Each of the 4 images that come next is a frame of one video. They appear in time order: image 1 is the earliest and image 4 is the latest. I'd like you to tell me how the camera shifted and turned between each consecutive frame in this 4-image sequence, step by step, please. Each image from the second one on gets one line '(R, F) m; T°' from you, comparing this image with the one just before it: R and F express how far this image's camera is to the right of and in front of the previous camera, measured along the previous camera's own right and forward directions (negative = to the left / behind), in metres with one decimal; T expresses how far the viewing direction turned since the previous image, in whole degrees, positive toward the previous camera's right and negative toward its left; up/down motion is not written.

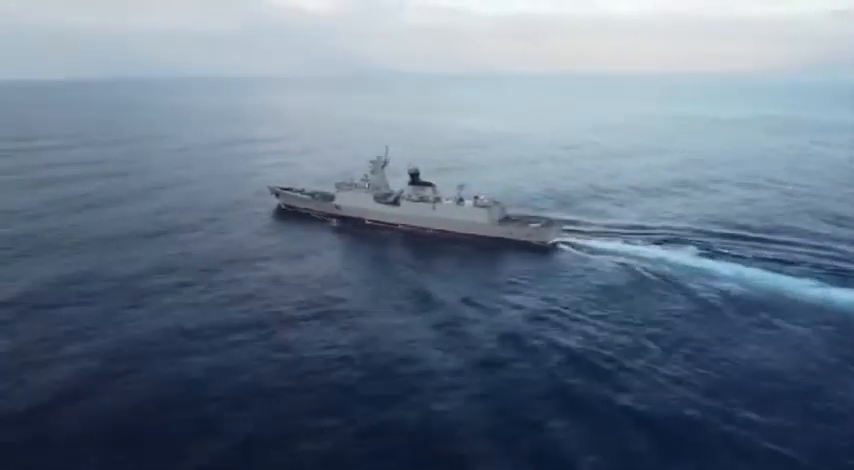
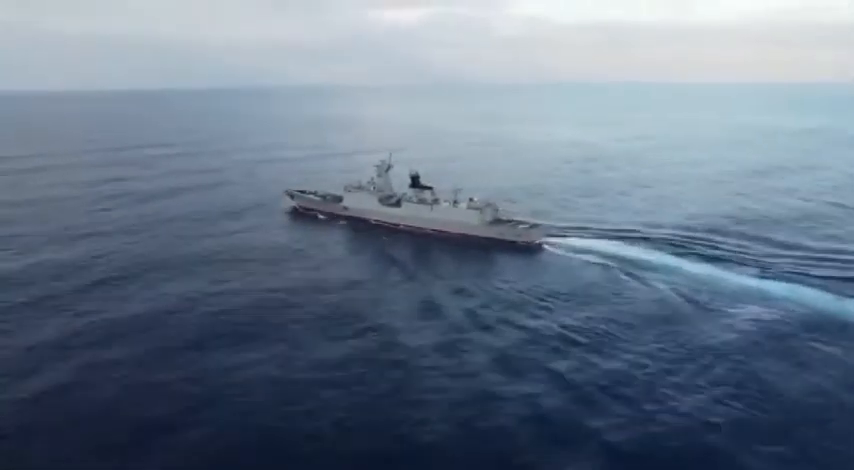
(+3.0, -2.3) m; -4°
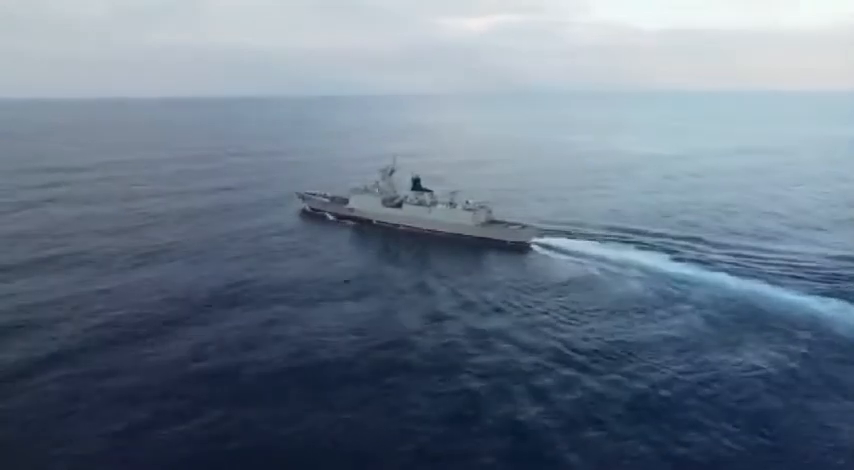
(+2.2, -2.2) m; -3°
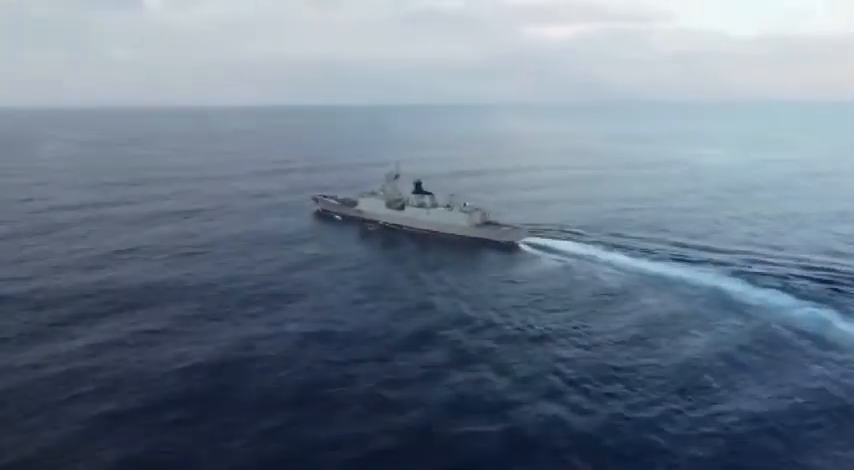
(+2.5, -2.5) m; -3°
